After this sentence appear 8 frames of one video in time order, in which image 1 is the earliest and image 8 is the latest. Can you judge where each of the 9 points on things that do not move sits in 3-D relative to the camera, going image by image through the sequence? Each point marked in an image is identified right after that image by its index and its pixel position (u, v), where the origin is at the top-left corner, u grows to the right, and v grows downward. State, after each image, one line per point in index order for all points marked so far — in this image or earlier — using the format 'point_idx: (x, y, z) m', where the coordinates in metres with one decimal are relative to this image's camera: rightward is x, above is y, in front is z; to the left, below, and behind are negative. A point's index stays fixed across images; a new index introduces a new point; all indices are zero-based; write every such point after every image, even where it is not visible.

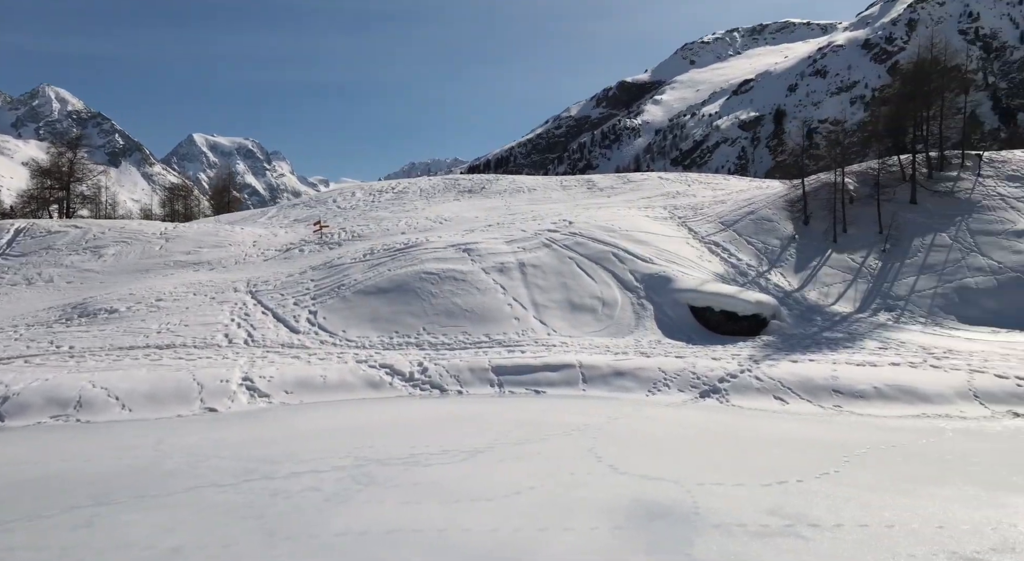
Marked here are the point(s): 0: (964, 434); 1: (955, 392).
0: (+7.5, -2.5, +10.6) m
1: (+9.2, -2.3, +13.4) m
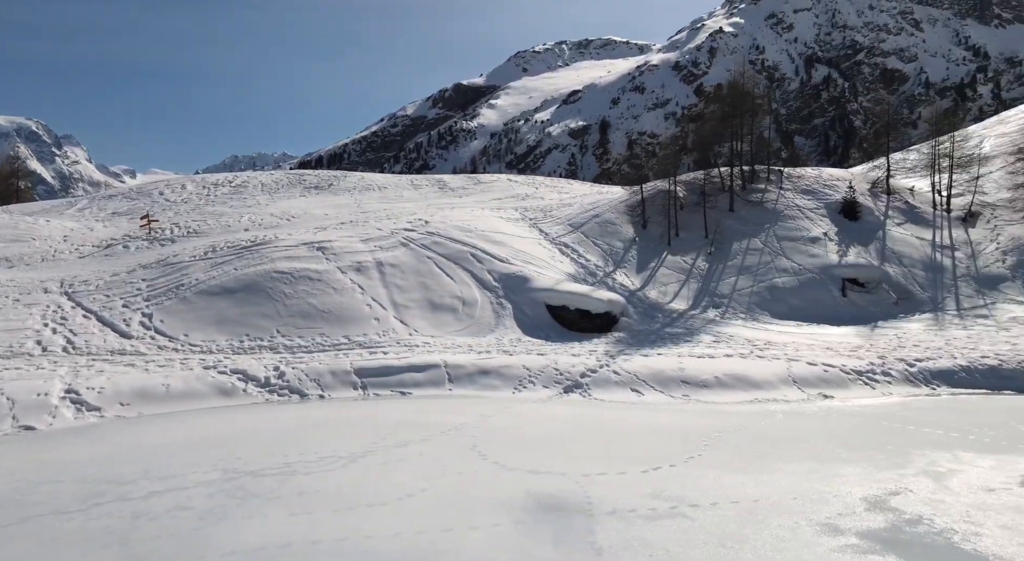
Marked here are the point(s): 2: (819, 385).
0: (+5.3, -2.6, +12.1) m
1: (+6.3, -2.3, +15.2) m
2: (+7.3, -2.5, +15.3) m
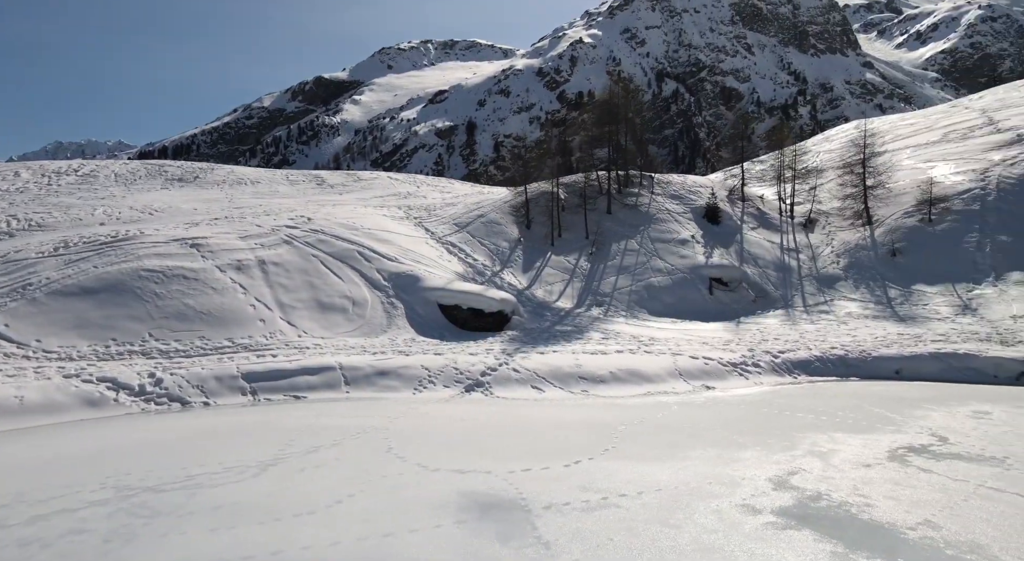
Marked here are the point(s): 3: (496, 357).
0: (+3.4, -2.5, +12.9) m
1: (+3.9, -2.3, +16.1) m
2: (+4.8, -2.5, +16.4) m
3: (-0.4, -2.0, +16.6) m
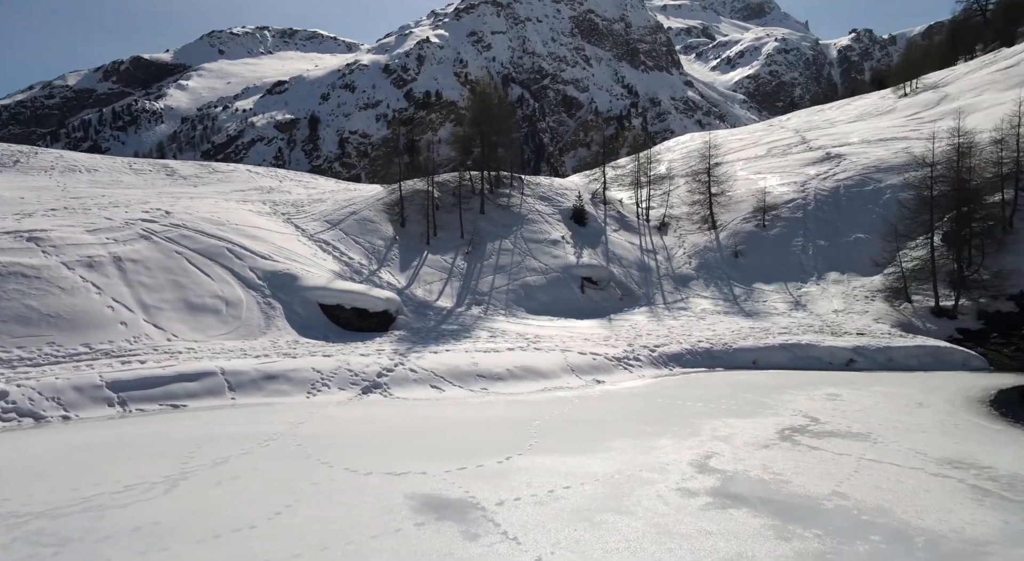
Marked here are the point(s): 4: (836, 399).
0: (+1.5, -2.5, +13.4) m
1: (+1.2, -2.2, +16.7) m
2: (+2.1, -2.4, +17.1) m
3: (-3.1, -1.9, +16.2) m
4: (+7.0, -2.6, +14.0) m
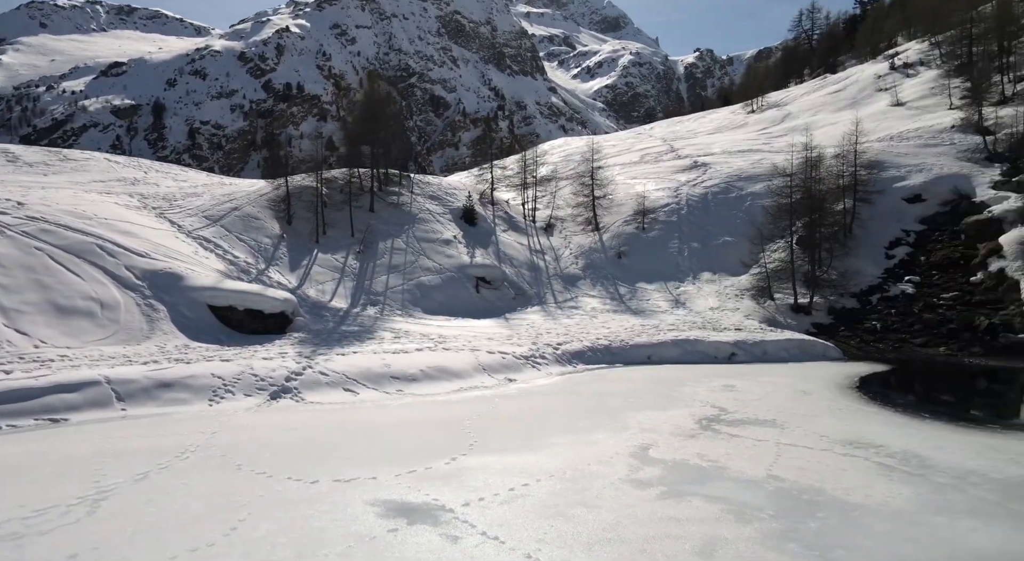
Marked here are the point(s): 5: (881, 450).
0: (-0.2, -2.5, +13.5) m
1: (-1.0, -2.2, +16.7) m
2: (-0.2, -2.4, +17.3) m
3: (-5.2, -1.9, +15.5) m
4: (+5.1, -2.5, +15.0) m
5: (+4.9, -2.3, +8.5) m
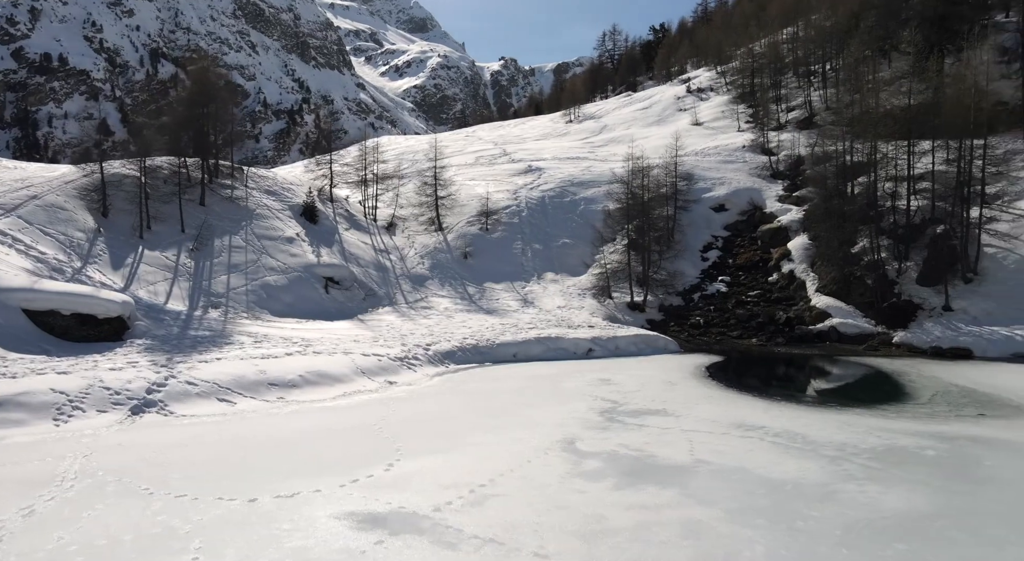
0: (-2.4, -2.5, +13.2) m
1: (-4.0, -2.2, +16.1) m
2: (-3.4, -2.4, +16.8) m
3: (-7.7, -1.9, +13.9) m
4: (+2.4, -2.5, +16.0) m
5: (+3.8, -2.3, +9.6) m
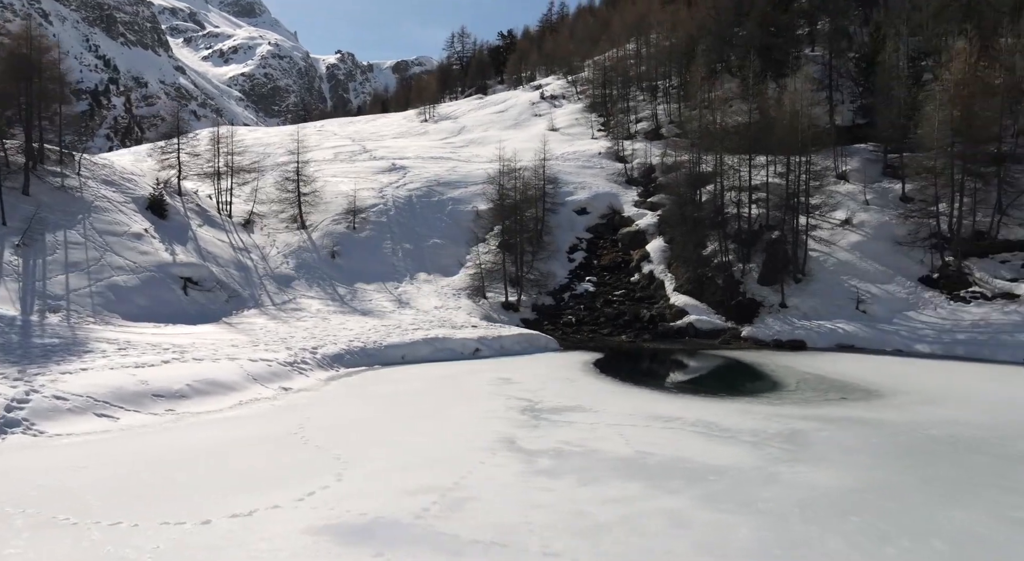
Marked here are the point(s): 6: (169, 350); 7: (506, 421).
0: (-4.1, -2.5, +12.5) m
1: (-6.2, -2.2, +15.0) m
2: (-5.8, -2.4, +15.9) m
3: (-9.4, -1.9, +12.1) m
4: (0.0, -2.6, +16.3) m
5: (+2.7, -2.3, +10.4) m
6: (-9.7, -2.0, +18.5) m
7: (-0.3, -2.4, +11.3) m
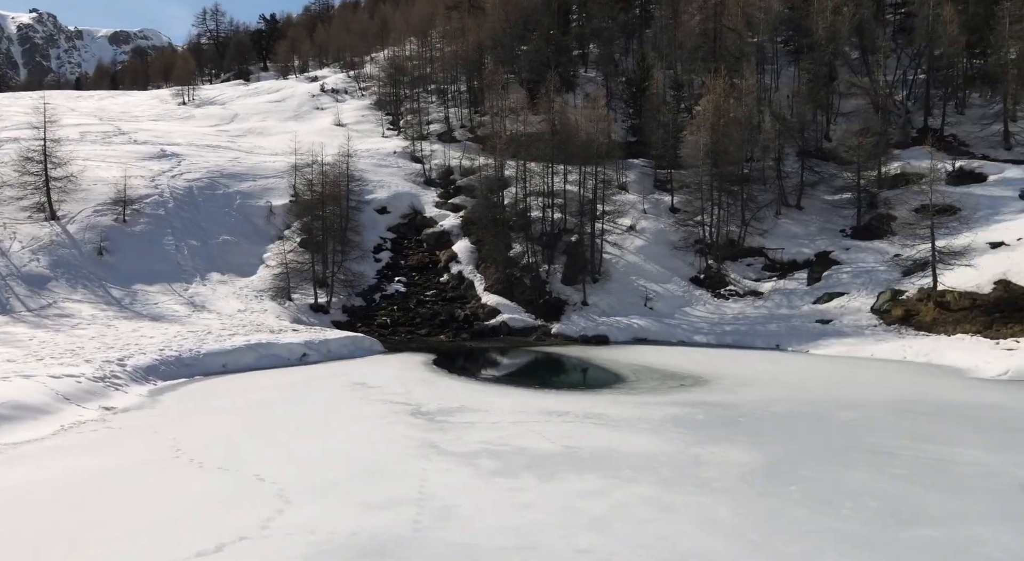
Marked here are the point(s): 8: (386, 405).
0: (-6.1, -2.5, +10.9) m
1: (-8.9, -2.3, +12.6) m
2: (-8.8, -2.5, +13.5) m
3: (-11.0, -2.0, +8.8) m
4: (-3.5, -2.6, +15.8) m
5: (+1.0, -2.3, +11.0) m
6: (-13.3, -2.0, +14.8) m
7: (-2.1, -2.5, +10.9) m
8: (-2.4, -2.4, +12.6) m
